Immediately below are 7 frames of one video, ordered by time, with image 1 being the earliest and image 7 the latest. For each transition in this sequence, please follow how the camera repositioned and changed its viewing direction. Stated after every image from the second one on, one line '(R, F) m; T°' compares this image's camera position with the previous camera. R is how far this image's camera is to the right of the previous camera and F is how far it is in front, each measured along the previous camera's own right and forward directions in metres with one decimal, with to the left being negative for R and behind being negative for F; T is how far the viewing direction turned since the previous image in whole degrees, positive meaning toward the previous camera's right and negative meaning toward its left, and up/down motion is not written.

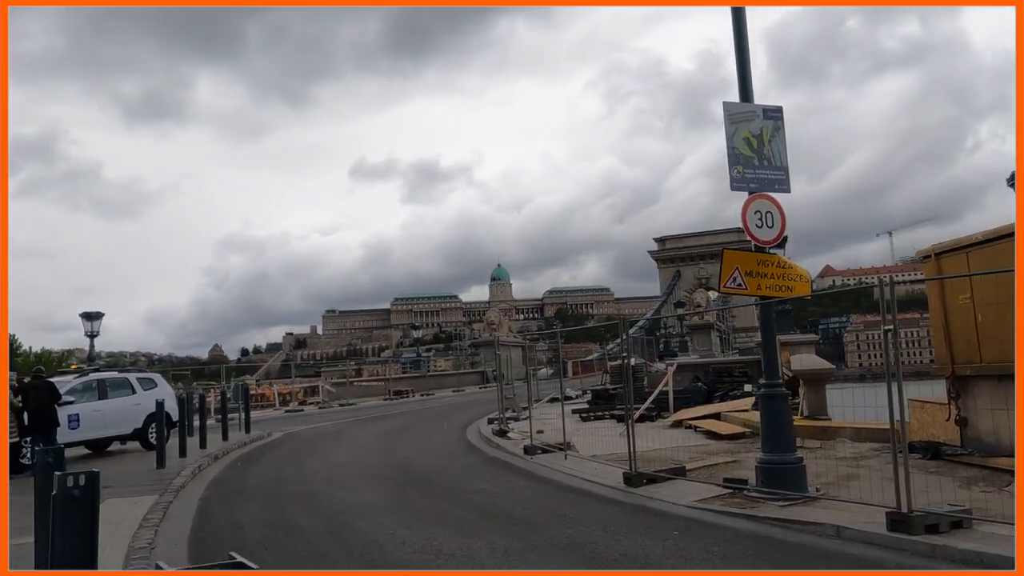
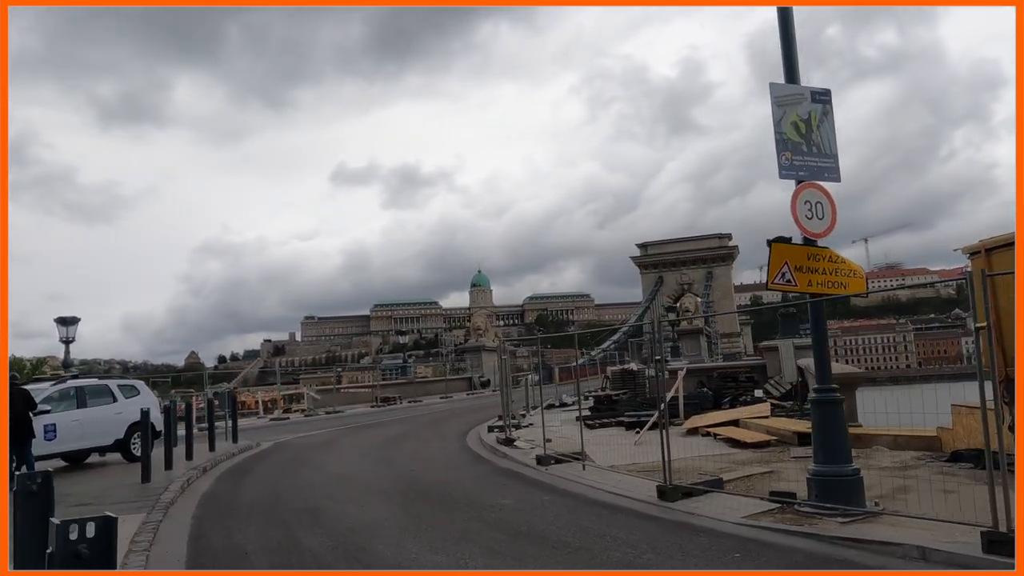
(-0.5, +0.7) m; +2°
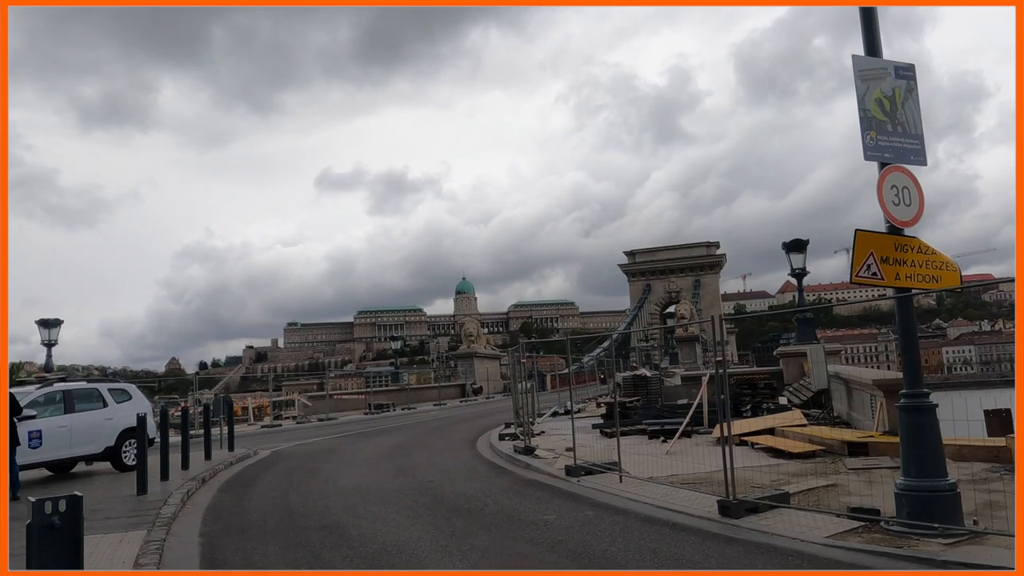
(-0.6, +0.8) m; +1°
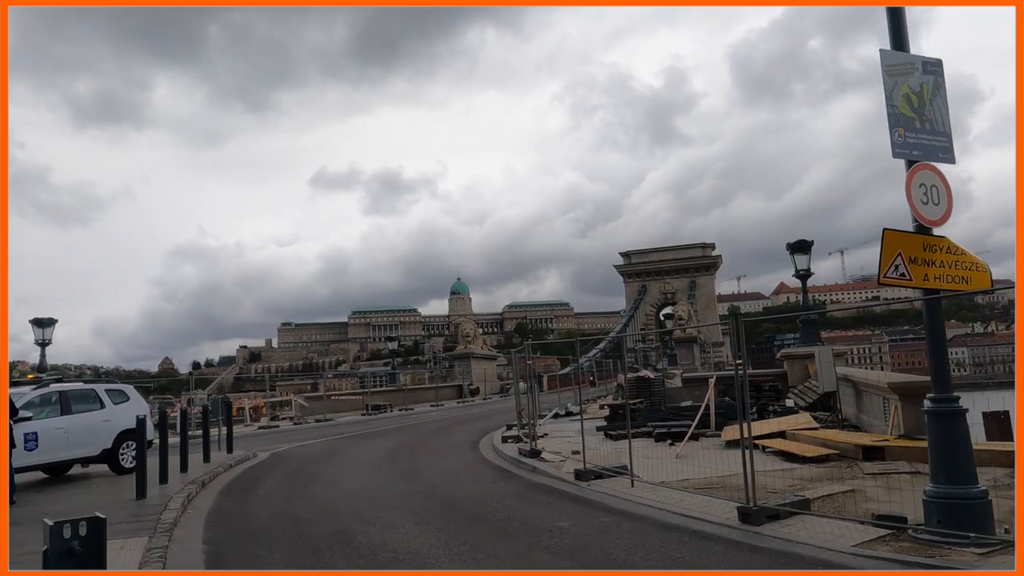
(-0.2, +0.2) m; 0°
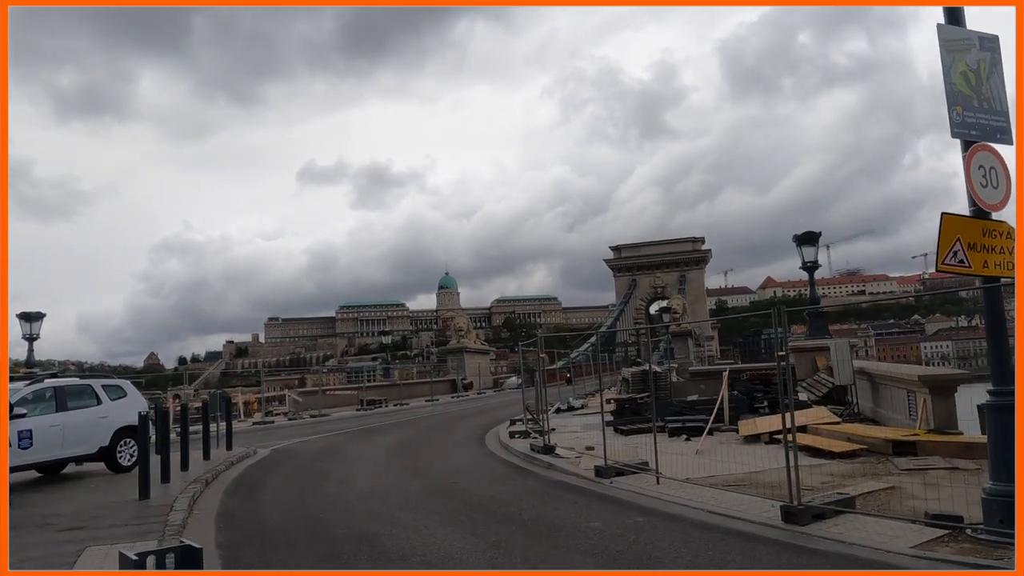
(-0.4, +0.4) m; +1°
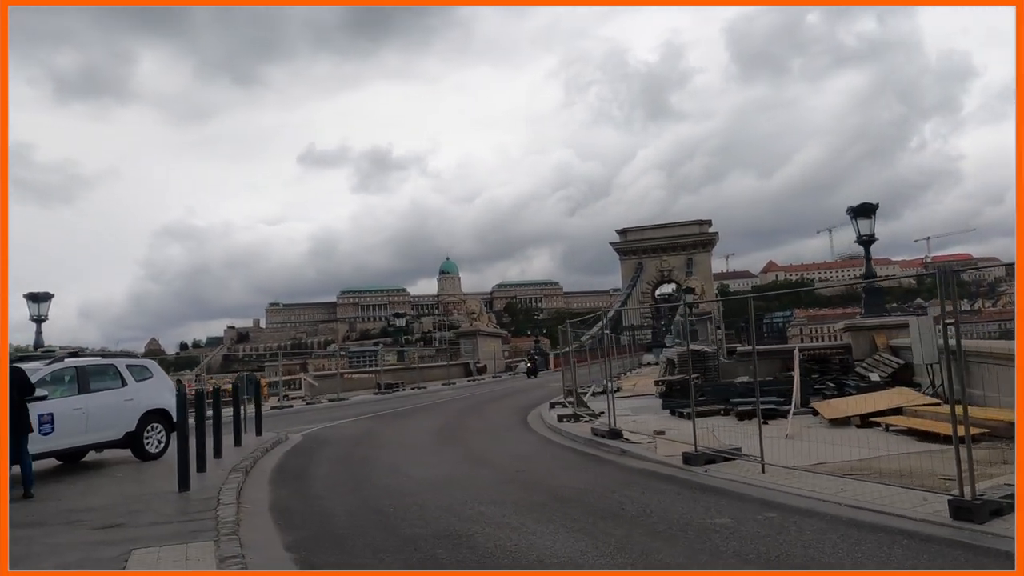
(-0.9, +1.0) m; 0°
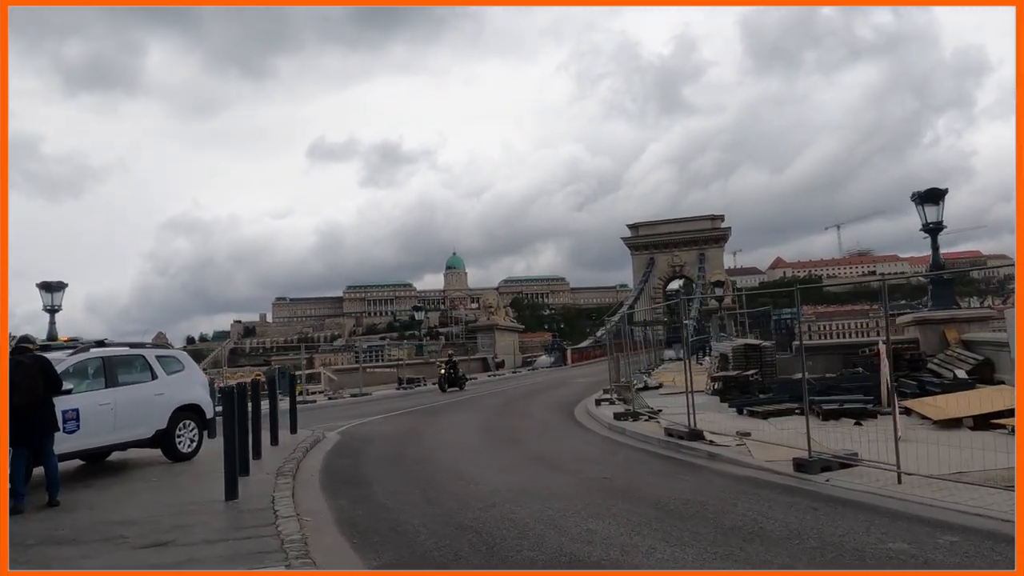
(-0.8, +1.0) m; 0°
